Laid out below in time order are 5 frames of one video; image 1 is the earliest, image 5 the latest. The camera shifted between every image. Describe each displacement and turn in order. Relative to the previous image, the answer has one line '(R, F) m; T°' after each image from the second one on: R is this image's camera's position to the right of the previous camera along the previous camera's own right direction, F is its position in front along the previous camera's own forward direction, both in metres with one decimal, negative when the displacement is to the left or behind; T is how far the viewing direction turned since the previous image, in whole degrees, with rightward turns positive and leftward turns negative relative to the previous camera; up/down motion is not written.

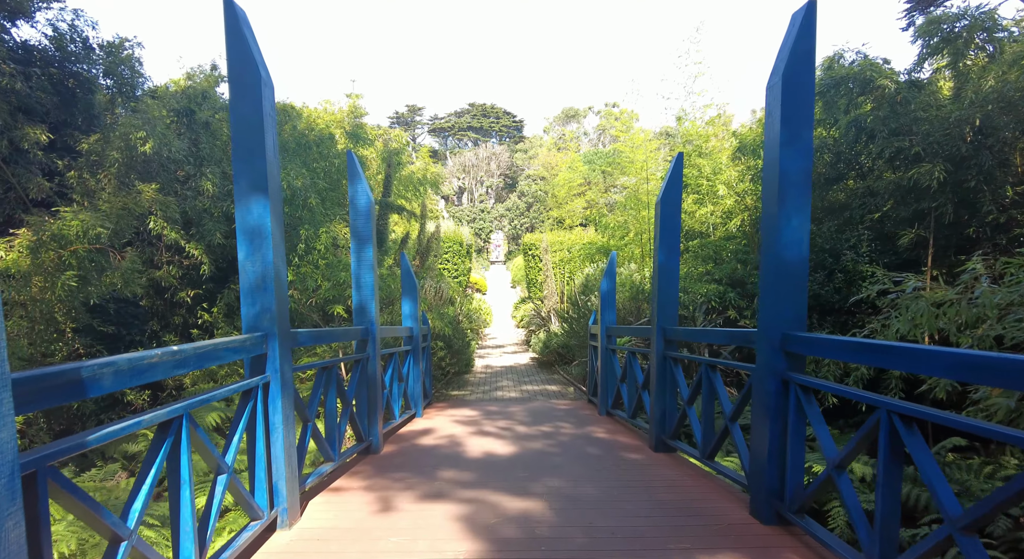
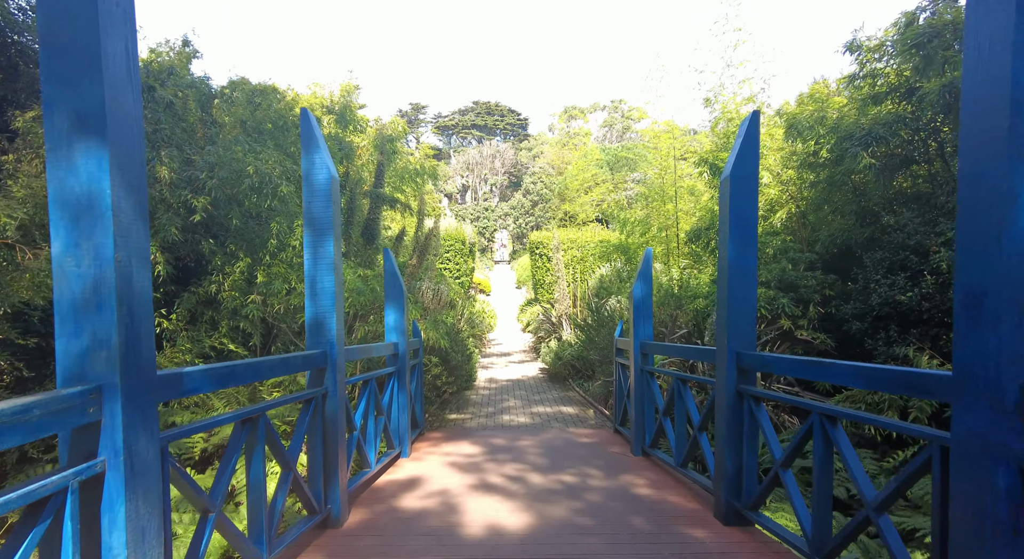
(0.0, +1.1) m; 0°
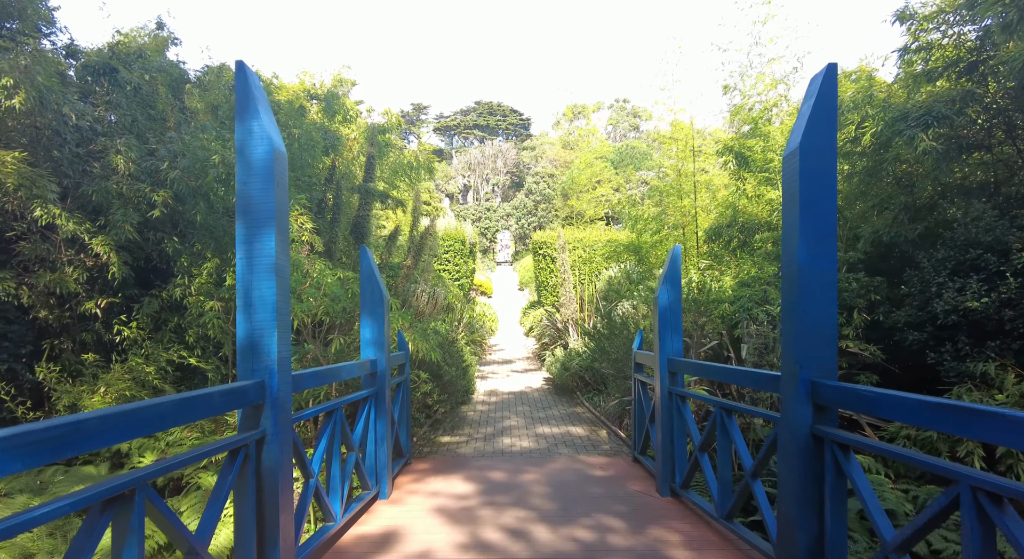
(0.0, +0.7) m; 0°
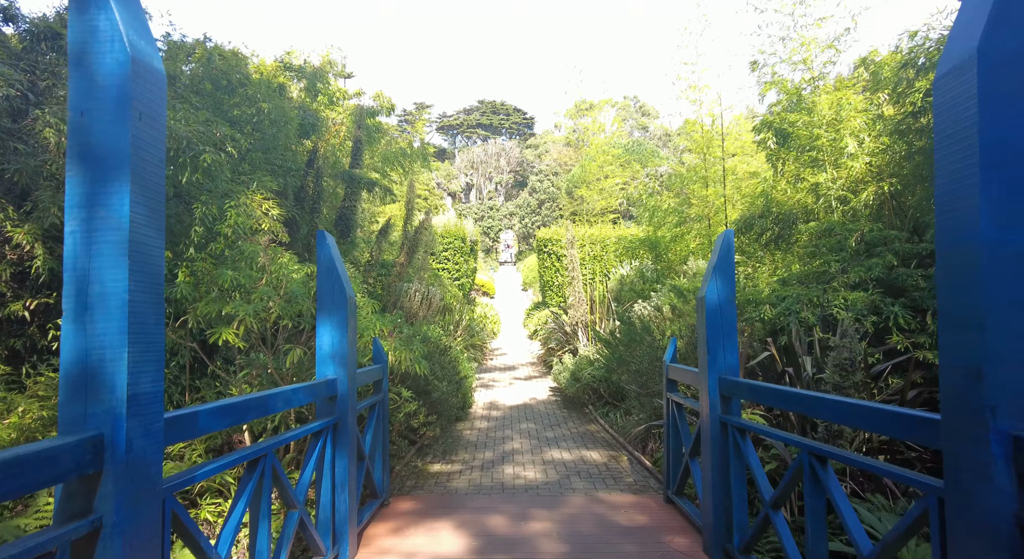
(0.0, +0.8) m; 0°
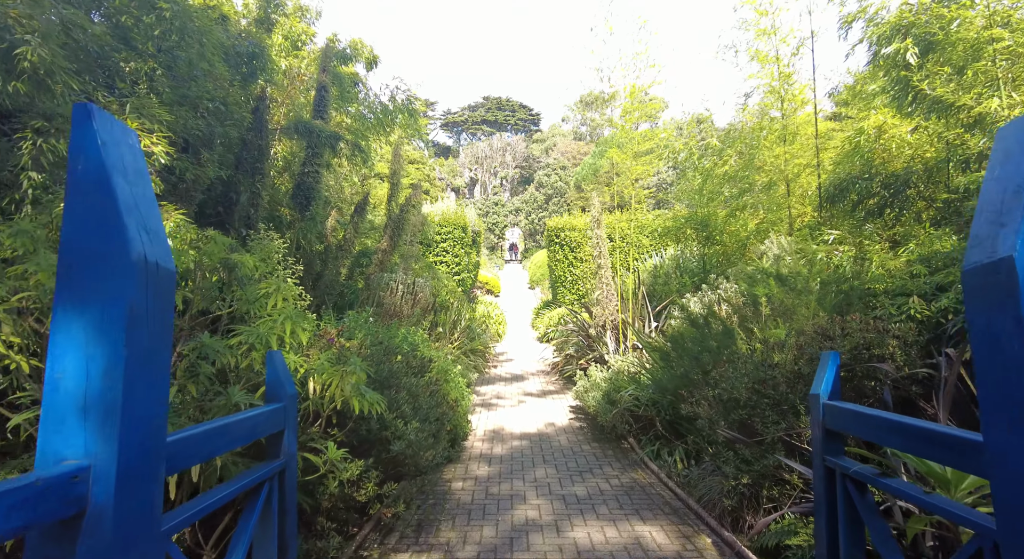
(0.0, +1.7) m; -1°
